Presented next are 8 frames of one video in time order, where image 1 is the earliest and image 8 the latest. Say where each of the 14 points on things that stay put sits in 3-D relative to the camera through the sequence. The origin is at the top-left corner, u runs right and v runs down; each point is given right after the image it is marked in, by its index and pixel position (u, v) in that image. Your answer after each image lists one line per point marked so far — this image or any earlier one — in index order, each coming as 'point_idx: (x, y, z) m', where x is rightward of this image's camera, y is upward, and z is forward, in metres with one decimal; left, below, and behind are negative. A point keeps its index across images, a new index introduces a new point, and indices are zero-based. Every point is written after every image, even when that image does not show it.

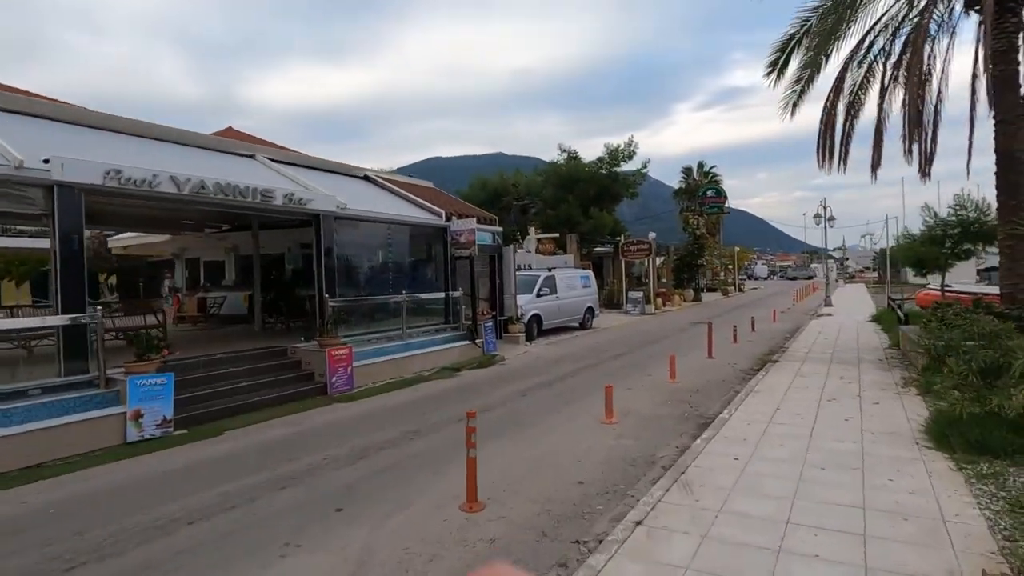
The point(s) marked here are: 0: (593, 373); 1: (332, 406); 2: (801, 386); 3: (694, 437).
0: (+1.7, -1.8, +11.3) m
1: (-3.0, -2.0, +9.0) m
2: (+4.6, -1.6, +8.5) m
3: (+2.3, -1.9, +6.6) m
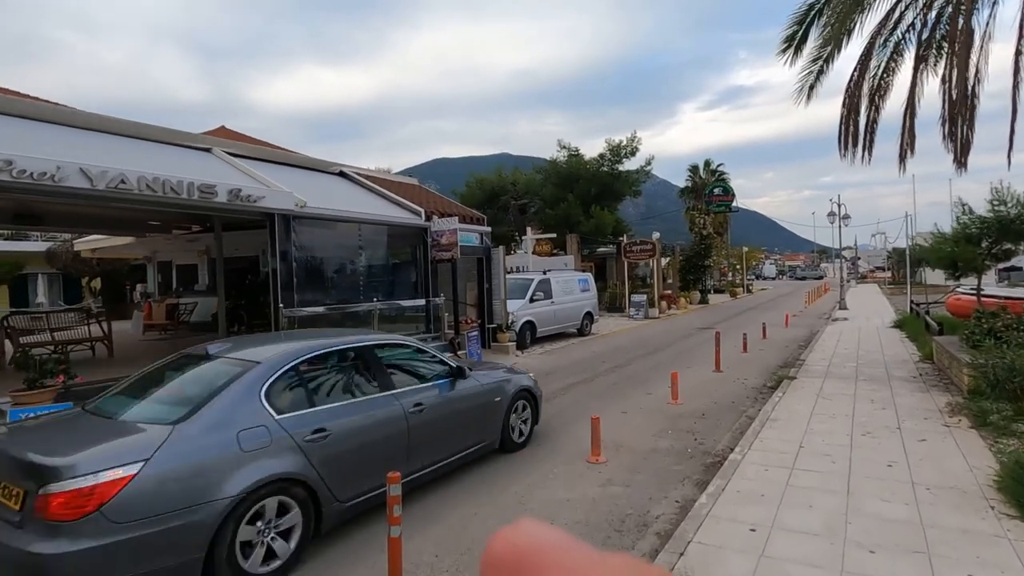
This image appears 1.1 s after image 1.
0: (+1.4, -1.9, +10.0) m
1: (-3.4, -2.1, +7.8) m
2: (+4.2, -1.7, +7.2) m
3: (+1.9, -2.0, +5.3) m
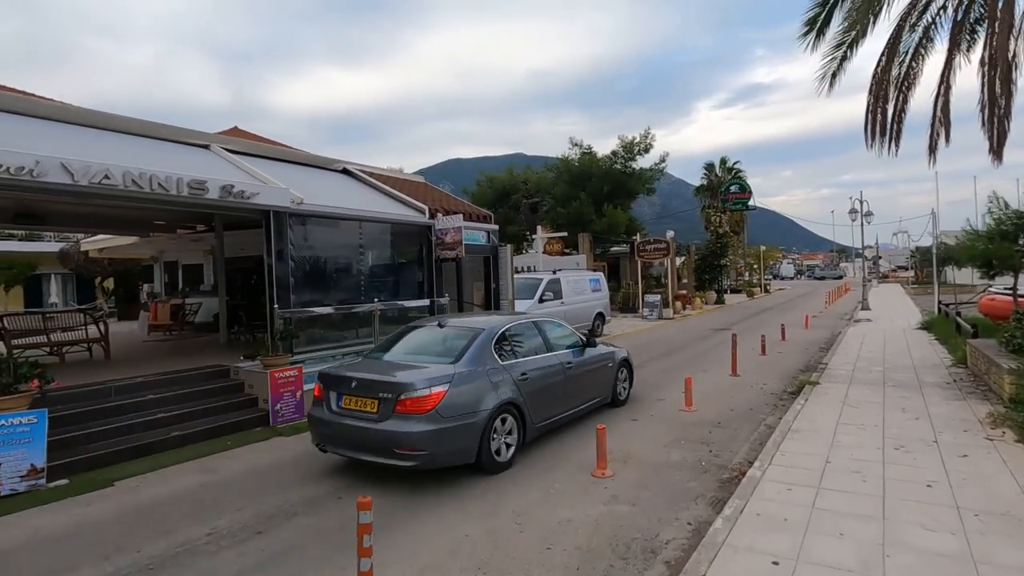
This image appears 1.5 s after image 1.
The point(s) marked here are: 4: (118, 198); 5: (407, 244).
0: (+1.5, -1.9, +9.5) m
1: (-3.4, -2.1, +7.4) m
2: (+4.2, -1.7, +6.6) m
3: (+1.8, -2.0, +4.8) m
4: (-5.6, +1.3, +7.6) m
5: (-2.4, +1.0, +12.3) m
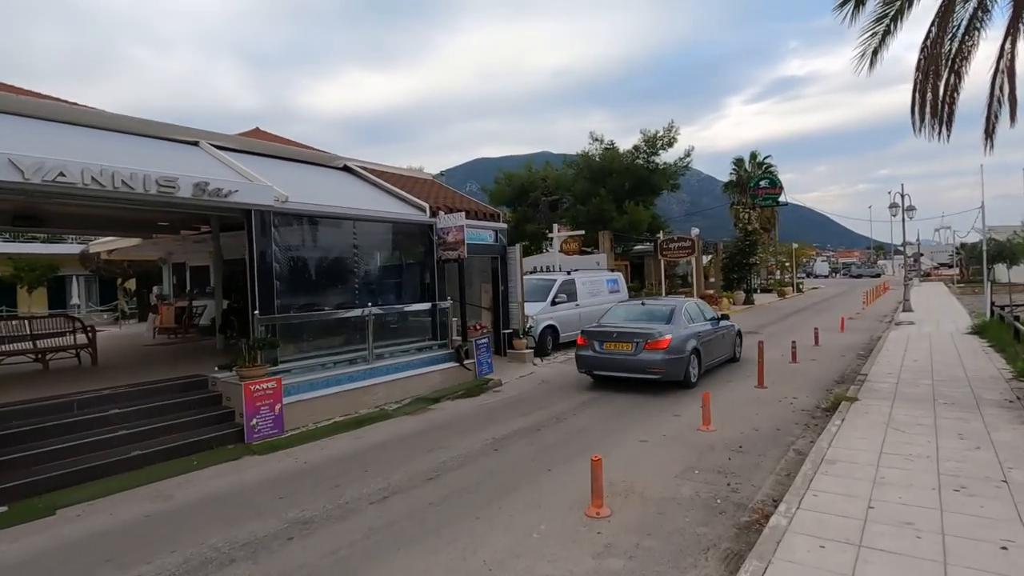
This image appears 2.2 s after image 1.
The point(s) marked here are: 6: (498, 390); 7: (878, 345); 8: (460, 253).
0: (+1.5, -2.0, +8.7) m
1: (-3.5, -2.2, +6.8) m
2: (+4.1, -1.7, +5.6) m
3: (+1.6, -2.1, +4.0) m
4: (-5.7, +1.2, +7.1) m
5: (-2.3, +0.9, +11.6) m
6: (-0.3, -2.1, +10.8) m
7: (+9.7, -1.5, +14.1) m
8: (-1.1, +0.7, +11.3) m
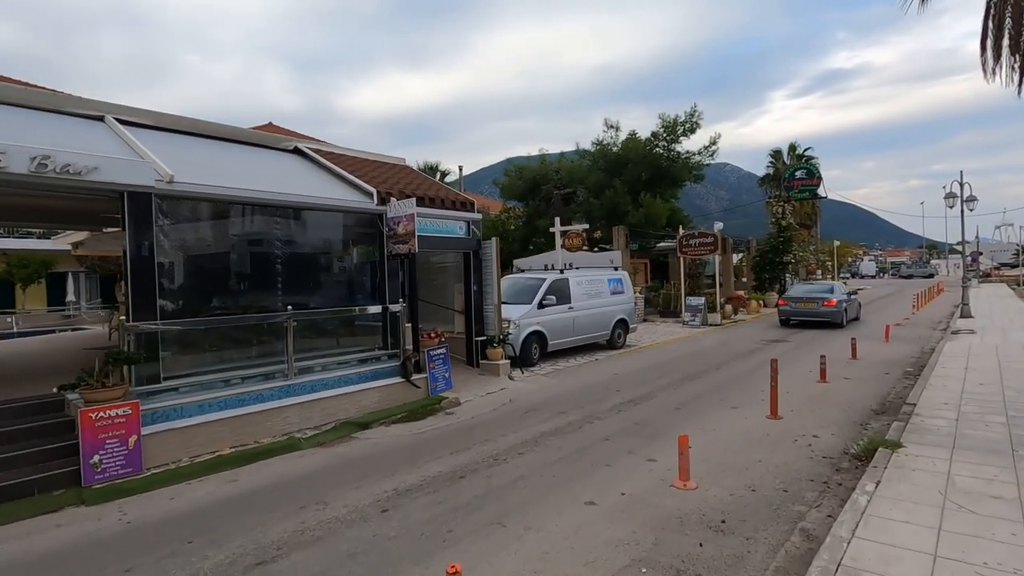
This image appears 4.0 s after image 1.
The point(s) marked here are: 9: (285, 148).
0: (+0.6, -2.0, +6.7) m
1: (-4.5, -2.2, +5.2) m
2: (+3.0, -1.8, +3.5) m
3: (+0.4, -2.1, +2.0) m
4: (-6.6, +1.2, +5.6) m
5: (-3.0, +0.9, +9.9) m
6: (-1.0, -2.1, +9.0) m
7: (+9.1, -1.6, +11.6) m
8: (-1.8, +0.7, +9.5) m
9: (-4.9, +3.0, +11.6) m
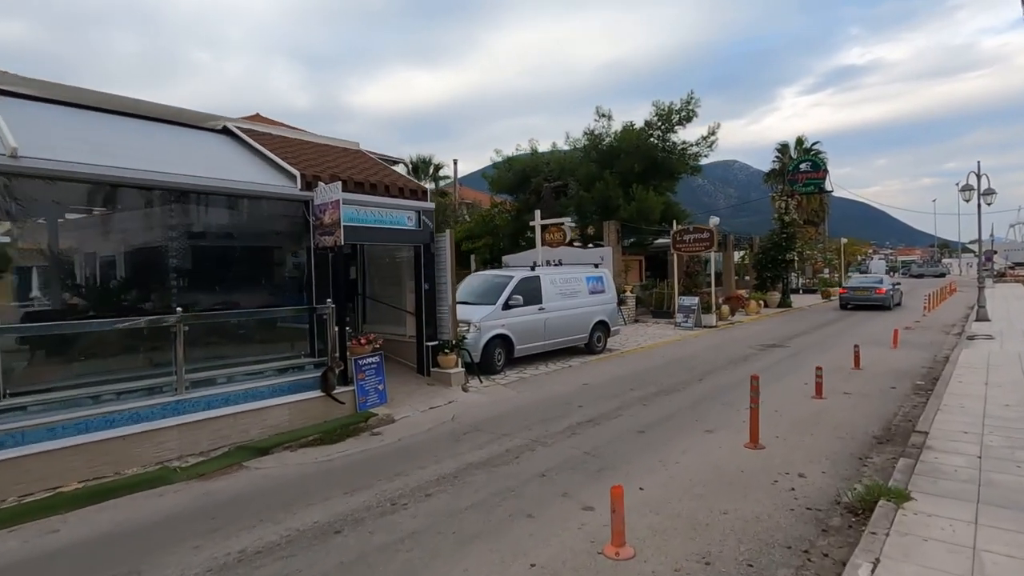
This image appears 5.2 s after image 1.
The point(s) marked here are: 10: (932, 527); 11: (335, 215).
0: (-0.3, -2.0, +5.4) m
1: (-5.4, -2.2, +3.9) m
2: (+2.0, -1.8, +2.1) m
3: (-0.6, -2.1, +0.7) m
4: (-7.6, +1.2, +4.3) m
5: (-3.8, +1.0, +8.6) m
6: (-1.9, -2.1, +7.6) m
7: (+8.2, -1.6, +10.2) m
8: (-2.7, +0.8, +8.2) m
9: (-5.7, +3.1, +10.3) m
10: (+3.2, -1.8, +4.1) m
11: (-2.7, +1.1, +8.2) m
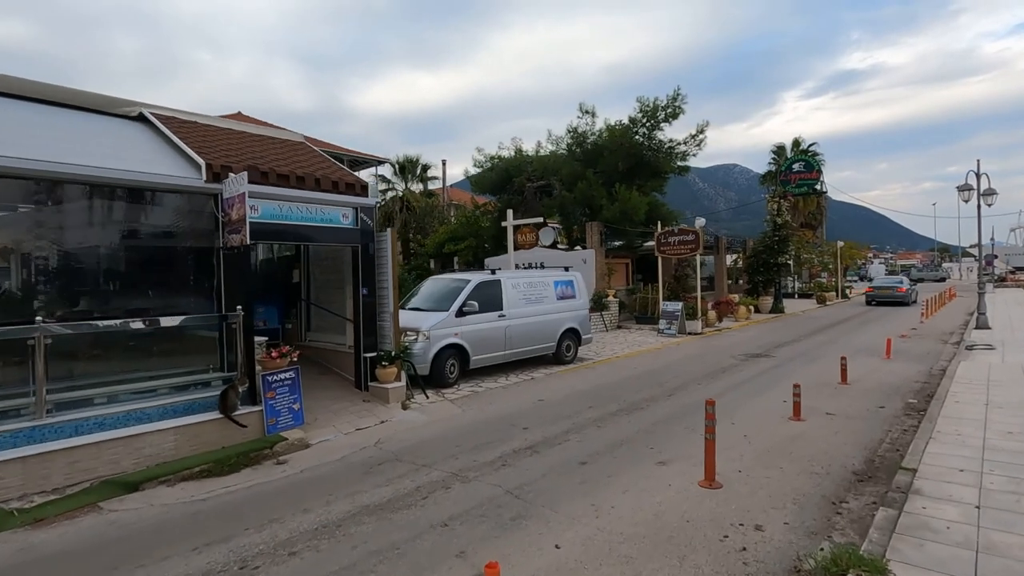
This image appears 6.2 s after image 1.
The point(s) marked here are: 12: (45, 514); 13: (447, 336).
0: (-1.3, -2.1, +4.4) m
1: (-6.3, -2.2, +2.9) m
2: (+1.1, -1.9, +1.1) m
3: (-1.5, -2.2, -0.3) m
4: (-8.5, +1.2, +3.3) m
5: (-4.7, +0.9, +7.6) m
6: (-2.9, -2.1, +6.6) m
7: (+7.3, -1.7, +9.2) m
8: (-3.6, +0.7, +7.2) m
9: (-6.6, +3.0, +9.3) m
10: (+2.3, -1.9, +3.0) m
11: (-3.6, +1.0, +7.2) m
12: (-4.5, -2.2, +5.2) m
13: (-1.3, -0.9, +10.5) m
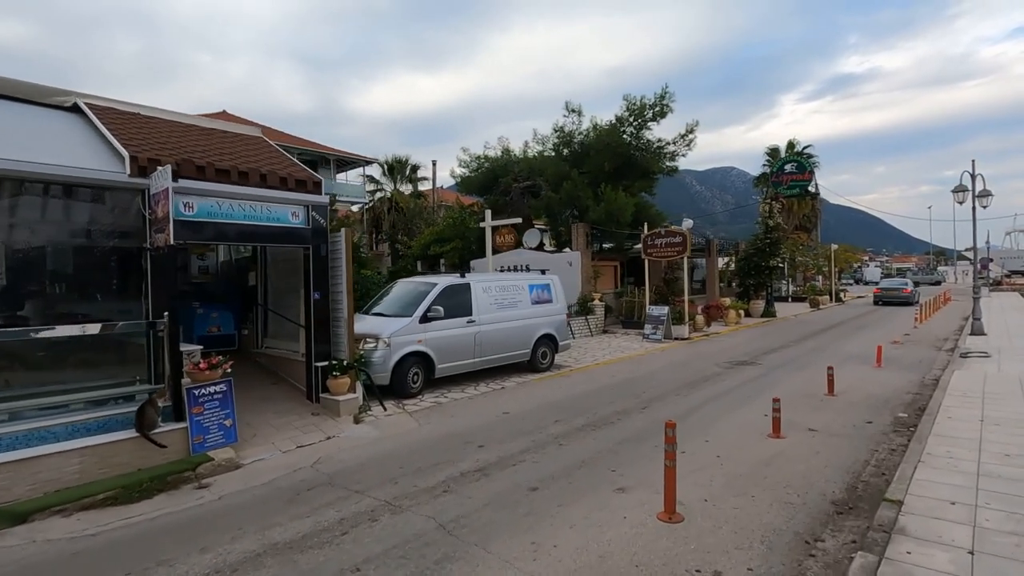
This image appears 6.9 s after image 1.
0: (-1.8, -2.1, +3.7) m
1: (-6.9, -2.3, +2.2) m
2: (+0.5, -1.9, +0.5) m
3: (-2.1, -2.2, -1.0) m
4: (-9.0, +1.2, +2.7) m
5: (-5.3, +0.8, +6.9) m
6: (-3.5, -2.2, +6.0) m
7: (+6.7, -1.8, +8.6) m
8: (-4.2, +0.6, +6.6) m
9: (-7.2, +2.9, +8.6) m
10: (+1.7, -1.9, +2.4) m
11: (-4.2, +1.0, +6.6) m
12: (-5.1, -2.2, +4.5) m
13: (-1.9, -1.0, +9.8) m
